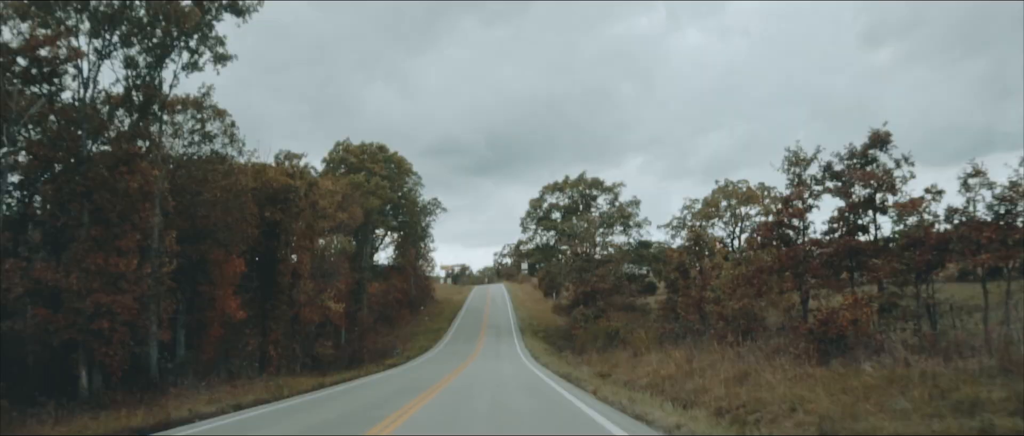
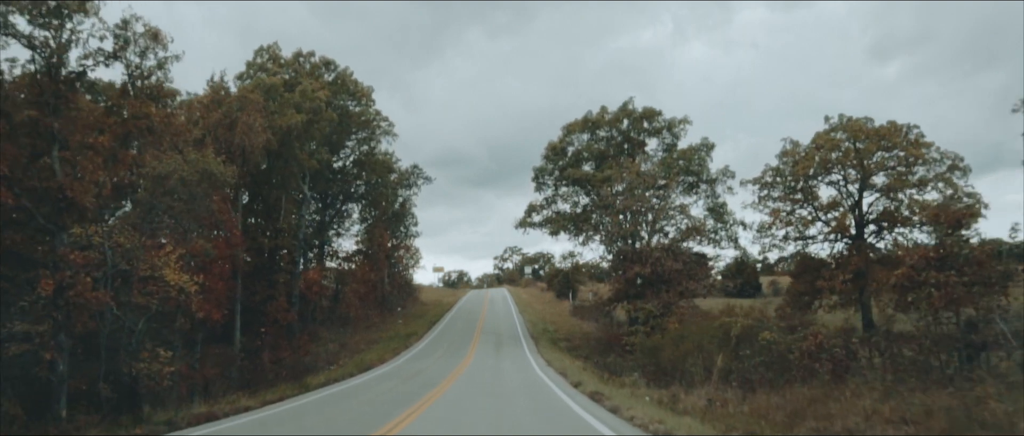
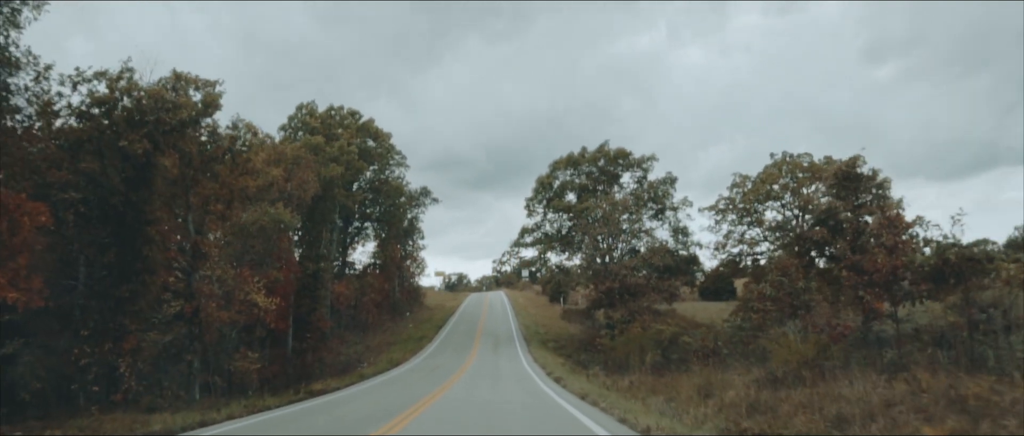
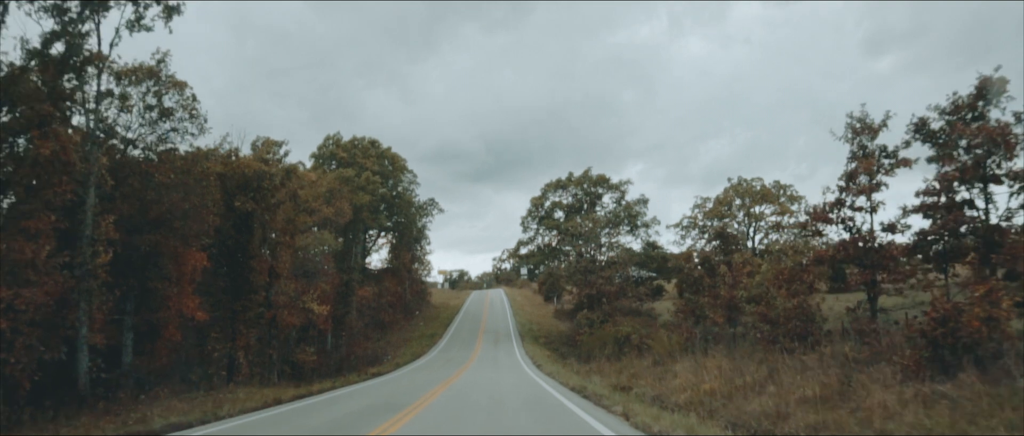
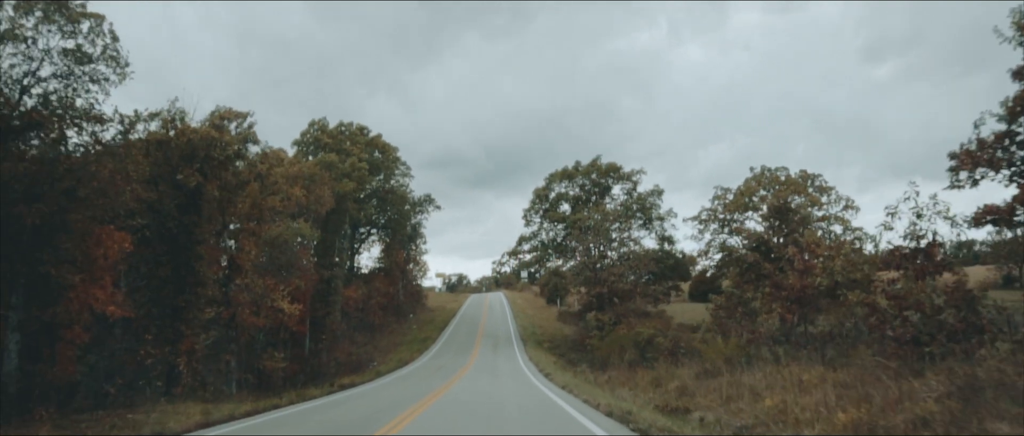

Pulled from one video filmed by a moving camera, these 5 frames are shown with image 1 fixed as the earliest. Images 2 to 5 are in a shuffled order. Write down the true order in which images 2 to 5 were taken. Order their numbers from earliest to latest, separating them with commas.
4, 5, 3, 2
